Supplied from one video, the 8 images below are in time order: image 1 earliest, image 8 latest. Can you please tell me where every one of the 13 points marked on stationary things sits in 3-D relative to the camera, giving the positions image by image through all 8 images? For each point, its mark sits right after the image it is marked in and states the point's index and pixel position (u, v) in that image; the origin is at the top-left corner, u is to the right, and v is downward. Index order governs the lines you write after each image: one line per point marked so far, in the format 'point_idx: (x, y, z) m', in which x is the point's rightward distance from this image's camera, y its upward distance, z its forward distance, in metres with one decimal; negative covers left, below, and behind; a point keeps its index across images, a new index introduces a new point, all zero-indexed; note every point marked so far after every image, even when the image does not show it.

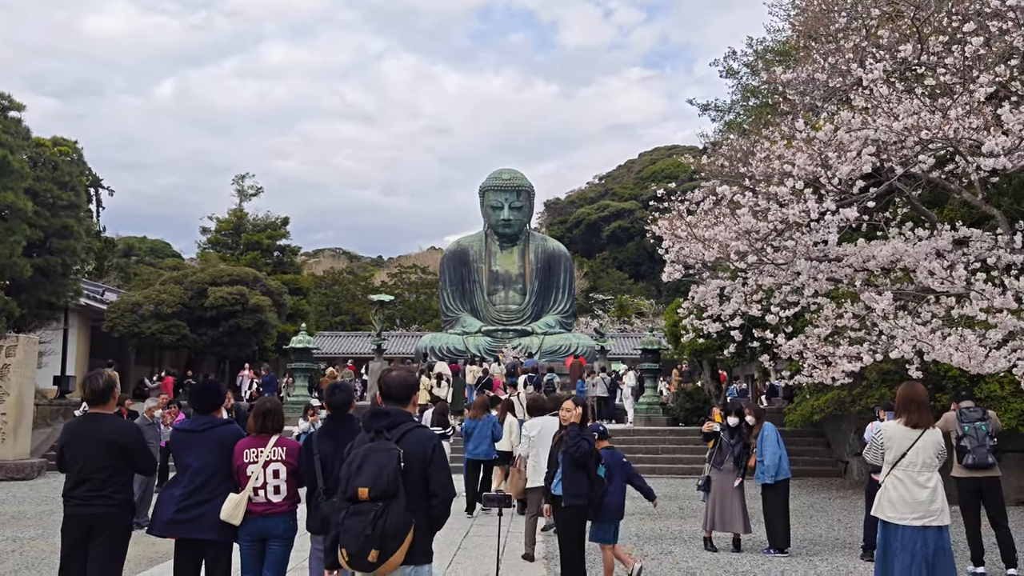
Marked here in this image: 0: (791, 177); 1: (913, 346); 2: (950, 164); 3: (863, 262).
0: (+3.6, +1.4, +11.4) m
1: (+4.4, -0.6, +9.5) m
2: (+6.1, +1.7, +12.5) m
3: (+4.2, +0.4, +10.6) m
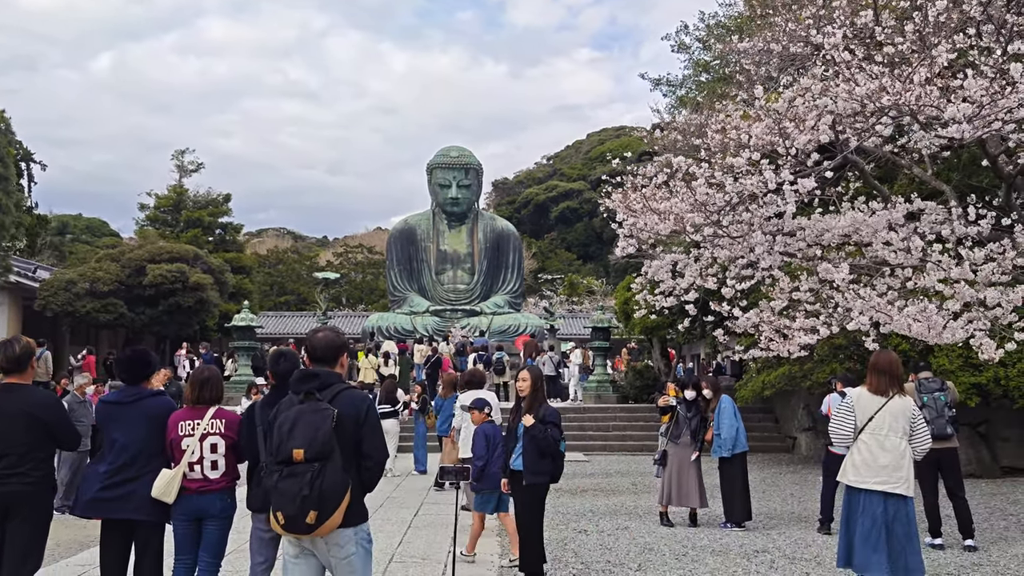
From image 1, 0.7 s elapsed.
0: (+3.0, +1.8, +11.2) m
1: (+3.9, -0.3, +9.4) m
2: (+5.5, +2.1, +12.5) m
3: (+3.7, +0.7, +10.5) m
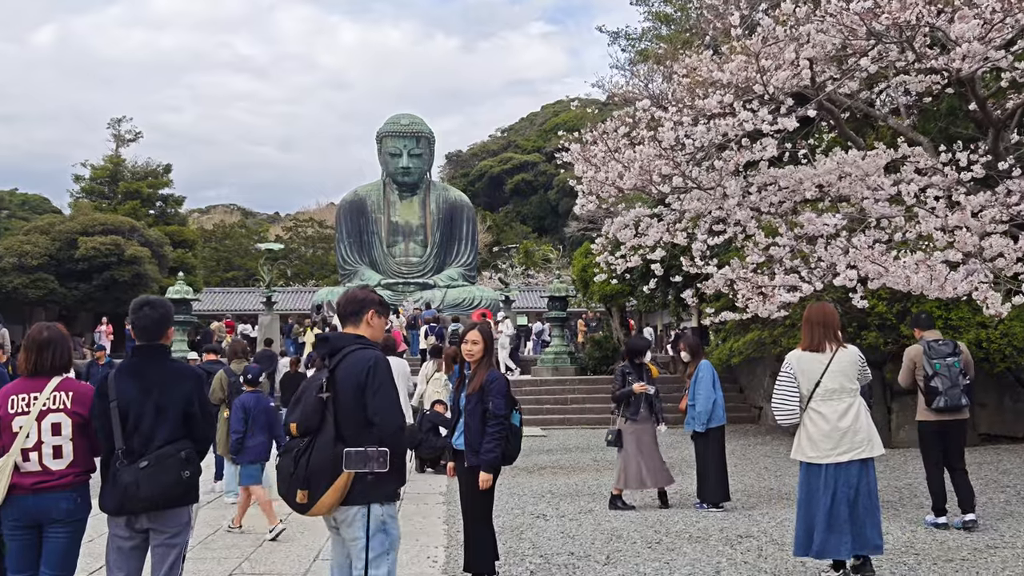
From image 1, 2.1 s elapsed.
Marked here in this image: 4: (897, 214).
0: (+2.4, +2.3, +10.3) m
1: (+3.4, +0.2, +8.5) m
2: (+4.8, +2.6, +11.6) m
3: (+3.1, +1.2, +9.6) m
4: (+3.9, +0.7, +8.9) m
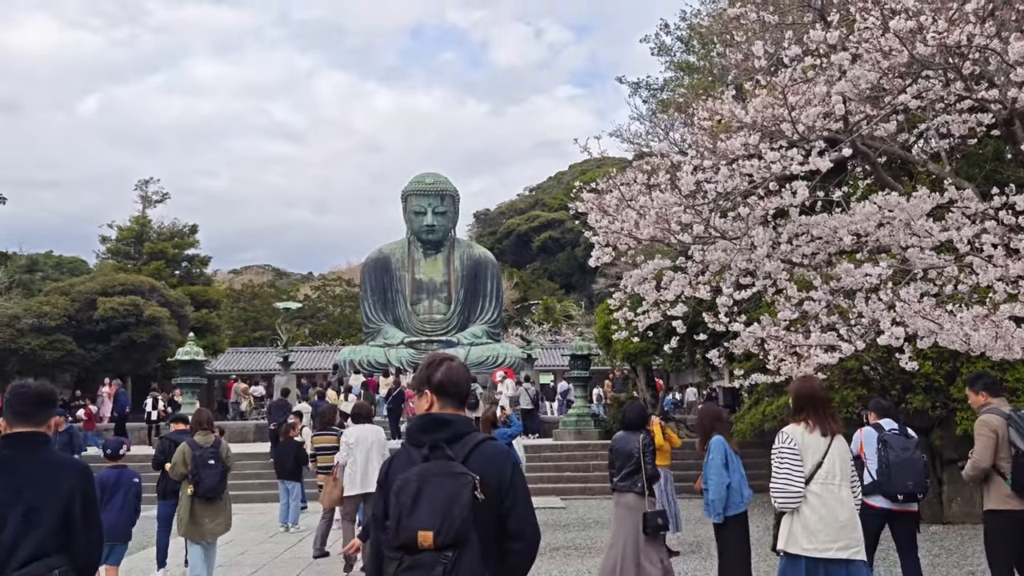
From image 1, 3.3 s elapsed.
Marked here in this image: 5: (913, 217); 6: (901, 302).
0: (+2.5, +1.6, +9.5) m
1: (+3.4, -0.3, +7.6) m
2: (+4.9, +1.9, +10.7) m
3: (+3.2, +0.6, +8.8) m
4: (+3.9, +0.2, +7.9) m
5: (+3.7, +0.7, +8.2) m
6: (+3.3, -0.1, +7.7) m
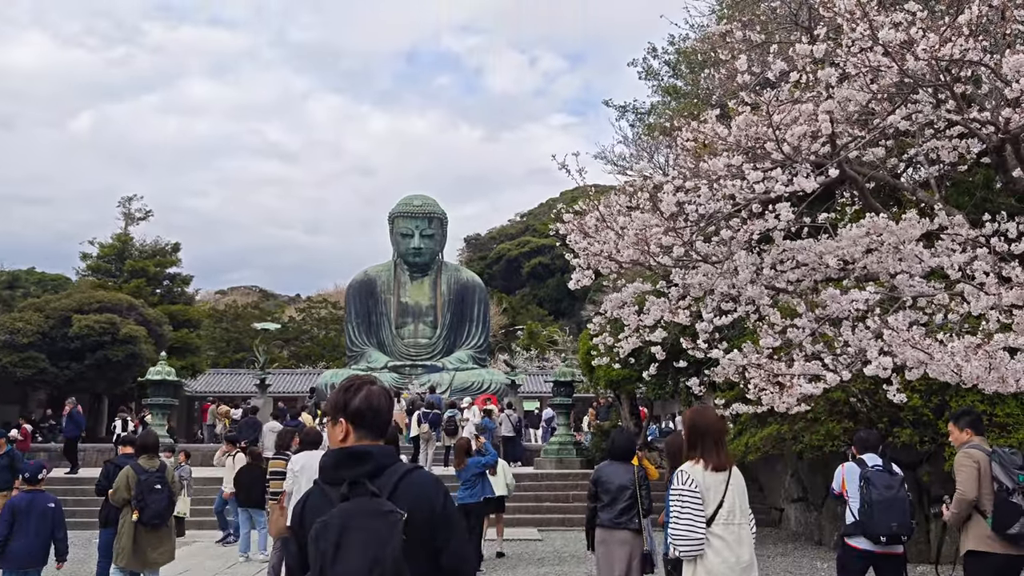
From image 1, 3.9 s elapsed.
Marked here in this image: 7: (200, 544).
0: (+2.2, +1.4, +9.1) m
1: (+3.2, -0.6, +7.2) m
2: (+4.7, +1.6, +10.5) m
3: (+2.9, +0.3, +8.4) m
4: (+3.6, 0.0, +7.6) m
5: (+3.5, +0.4, +7.9) m
6: (+3.1, -0.3, +7.3) m
7: (-4.3, -3.5, +12.2) m
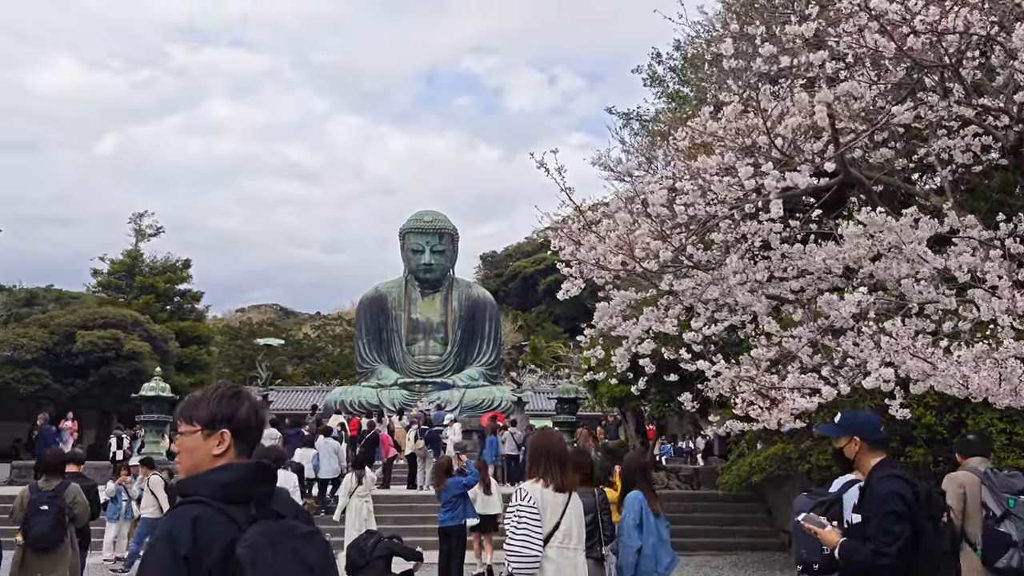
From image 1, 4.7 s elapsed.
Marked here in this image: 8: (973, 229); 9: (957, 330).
0: (+2.0, +1.3, +8.6) m
1: (+2.9, -0.6, +6.6) m
2: (+4.5, +1.5, +9.8) m
3: (+2.7, +0.2, +7.8) m
4: (+3.4, -0.1, +7.0) m
5: (+3.2, +0.4, +7.3) m
6: (+2.9, -0.4, +6.7) m
7: (-4.4, -3.7, +11.7) m
8: (+3.8, +0.5, +7.3) m
9: (+3.6, -0.3, +7.1) m
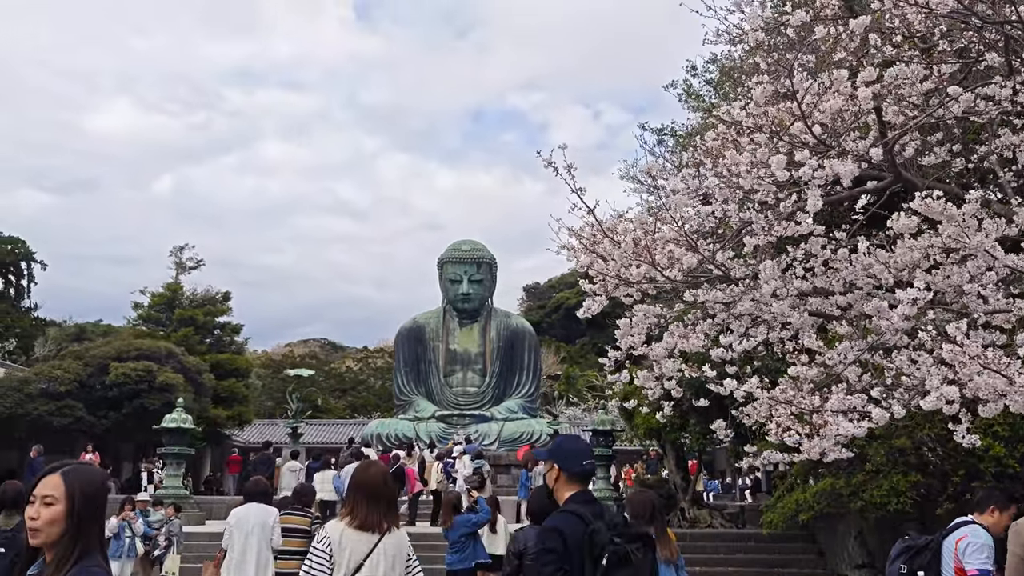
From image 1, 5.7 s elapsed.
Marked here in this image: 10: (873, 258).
0: (+2.1, +1.2, +7.7) m
1: (+2.9, -0.6, +5.6) m
2: (+4.6, +1.3, +8.8) m
3: (+2.7, +0.2, +6.9) m
4: (+3.4, -0.1, +6.0) m
5: (+3.3, +0.3, +6.3) m
6: (+2.8, -0.4, +5.7) m
7: (-4.1, -4.0, +10.9) m
8: (+3.8, +0.4, +6.3) m
9: (+3.6, -0.4, +6.1) m
10: (+2.8, +0.2, +6.9) m
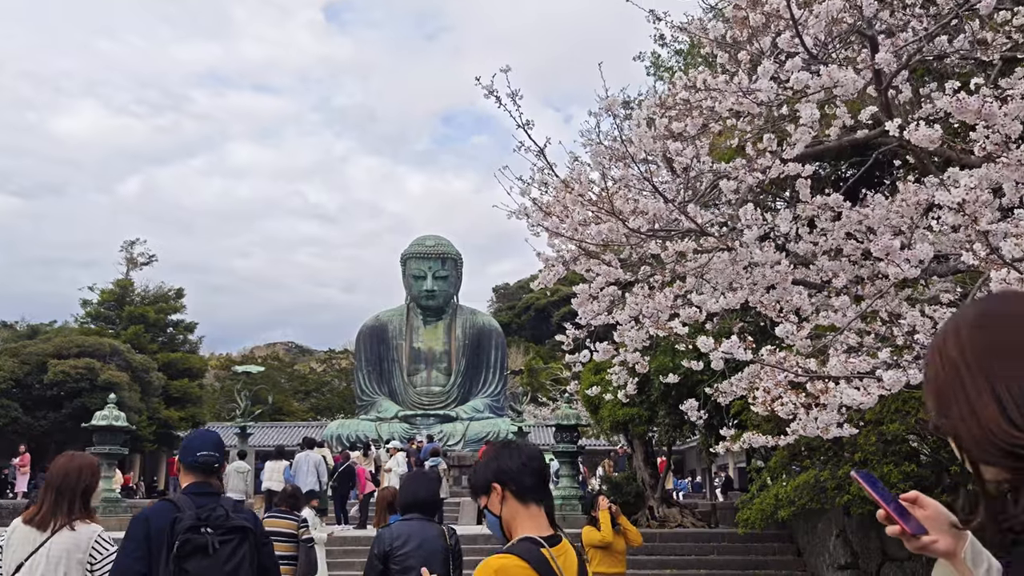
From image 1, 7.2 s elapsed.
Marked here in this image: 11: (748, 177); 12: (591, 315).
0: (+1.6, +1.5, +6.6) m
1: (+2.5, -0.3, +4.6) m
2: (+4.1, +1.6, +7.9) m
3: (+2.3, +0.5, +5.8) m
4: (+3.0, +0.2, +4.9) m
5: (+2.8, +0.6, +5.3) m
6: (+2.4, -0.1, +4.6) m
7: (-4.7, -3.7, +9.7) m
8: (+3.4, +0.8, +5.3) m
9: (+3.2, -0.1, +5.0) m
10: (+2.4, +0.5, +5.8) m
11: (+1.7, +0.7, +6.3) m
12: (+0.6, -0.2, +7.3) m
